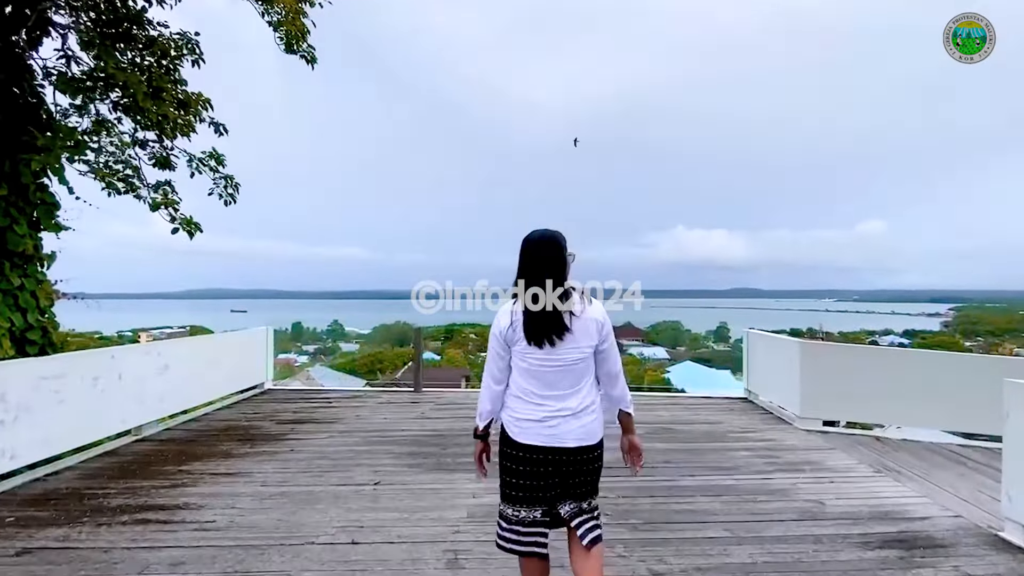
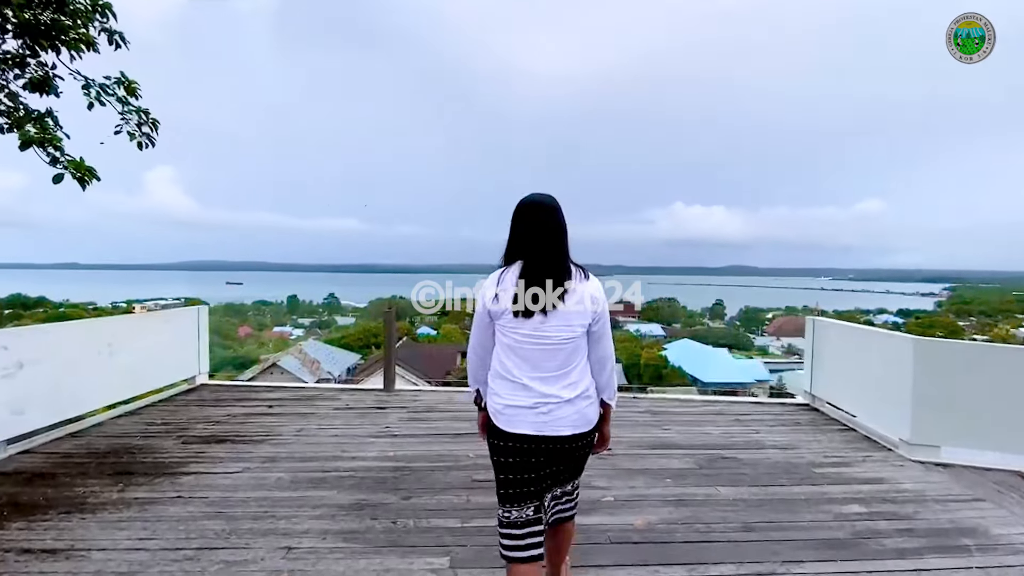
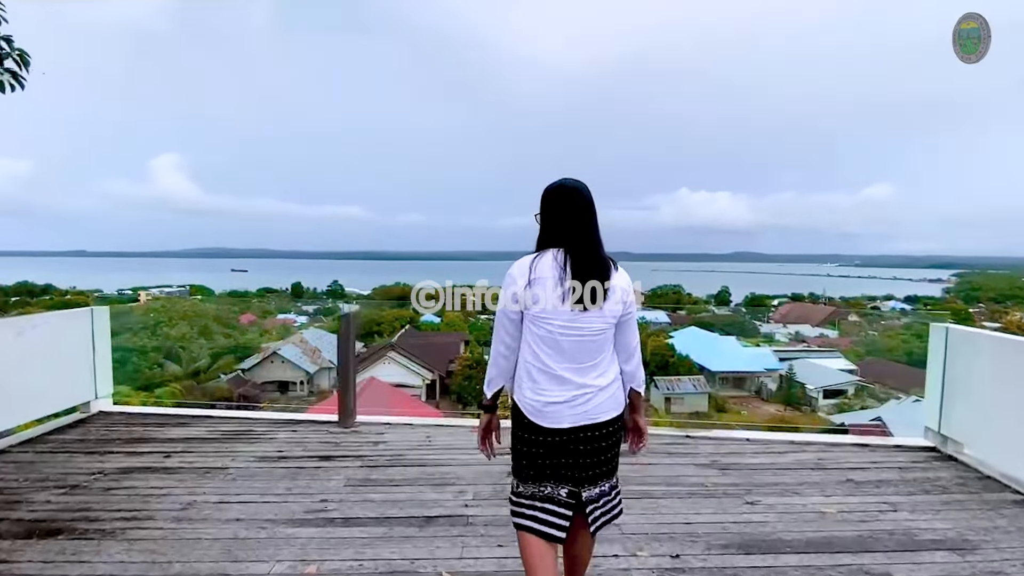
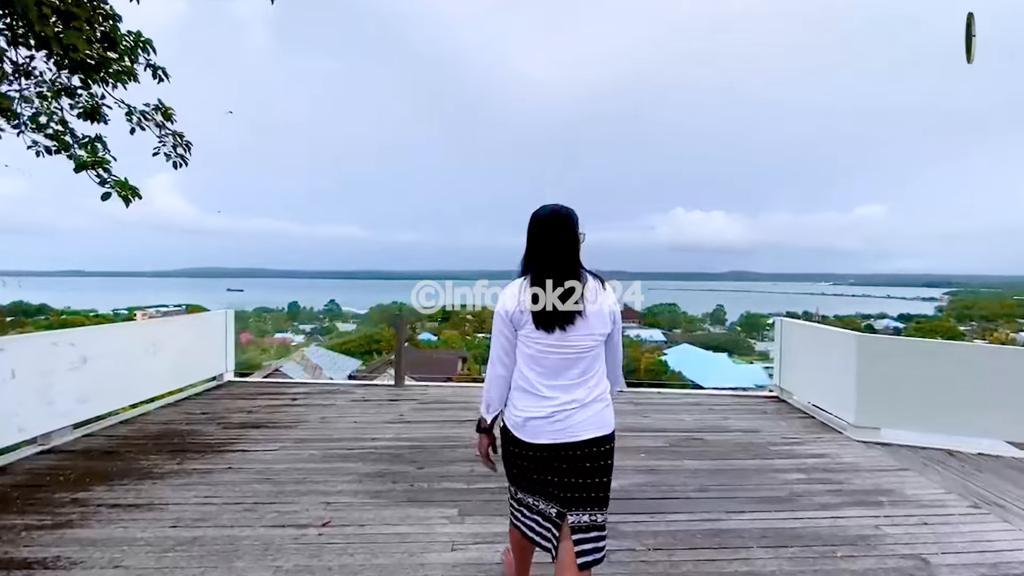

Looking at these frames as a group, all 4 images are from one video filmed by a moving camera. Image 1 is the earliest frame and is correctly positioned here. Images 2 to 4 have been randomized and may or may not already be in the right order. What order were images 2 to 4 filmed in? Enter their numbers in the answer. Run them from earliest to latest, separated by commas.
4, 2, 3
